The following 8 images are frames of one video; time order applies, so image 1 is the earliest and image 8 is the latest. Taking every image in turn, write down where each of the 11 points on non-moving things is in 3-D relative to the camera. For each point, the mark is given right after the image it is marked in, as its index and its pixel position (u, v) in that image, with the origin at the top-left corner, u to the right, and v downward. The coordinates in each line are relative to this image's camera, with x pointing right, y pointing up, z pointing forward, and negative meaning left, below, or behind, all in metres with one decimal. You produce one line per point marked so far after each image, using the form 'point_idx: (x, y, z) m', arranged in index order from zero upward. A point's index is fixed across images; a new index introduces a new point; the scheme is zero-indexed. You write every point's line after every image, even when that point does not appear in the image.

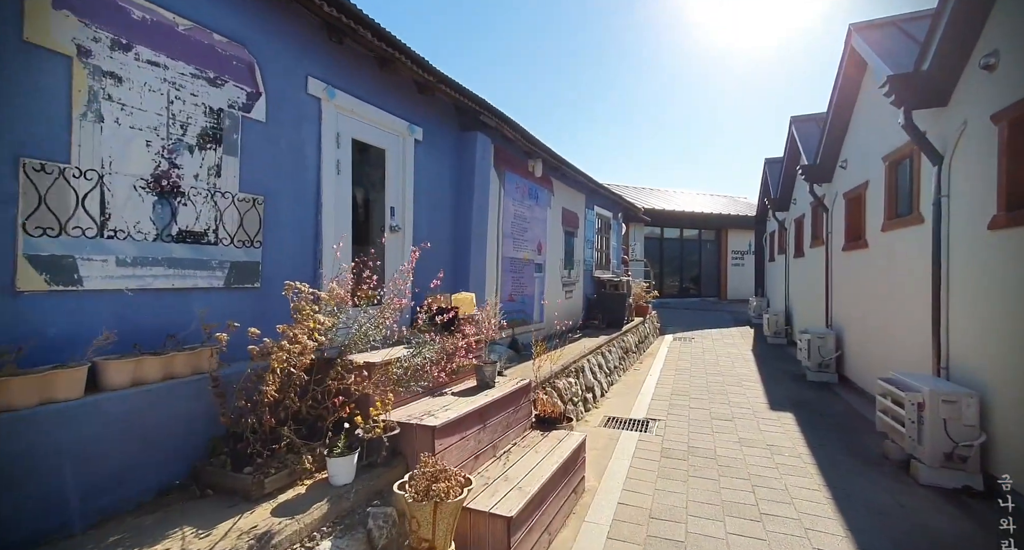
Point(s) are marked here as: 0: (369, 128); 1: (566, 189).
0: (-1.1, +1.1, +3.6) m
1: (+0.8, +1.4, +8.1) m
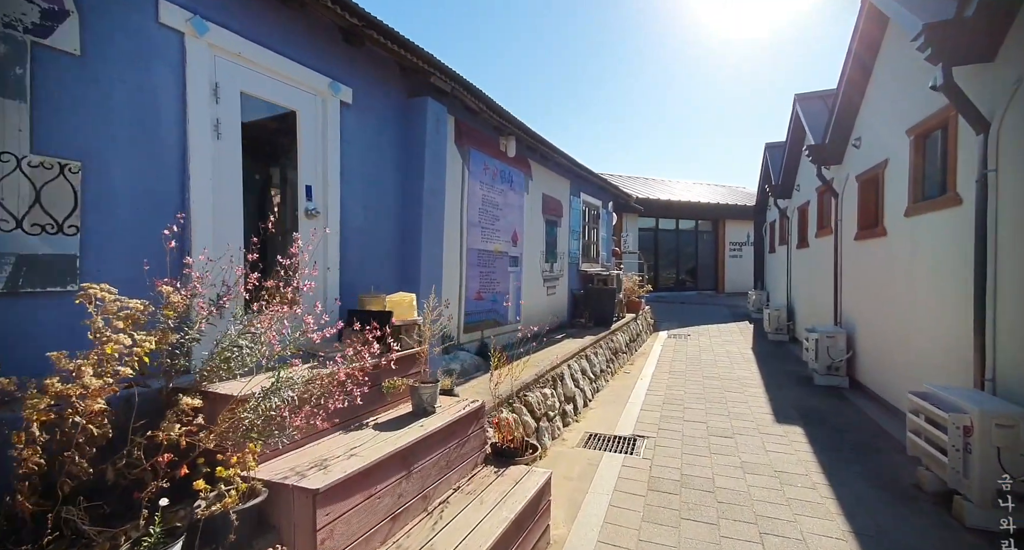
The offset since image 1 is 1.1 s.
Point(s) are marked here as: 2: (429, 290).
0: (-1.4, +1.1, +2.8) m
1: (+0.5, +1.5, +7.3) m
2: (-0.7, -0.1, +4.1) m
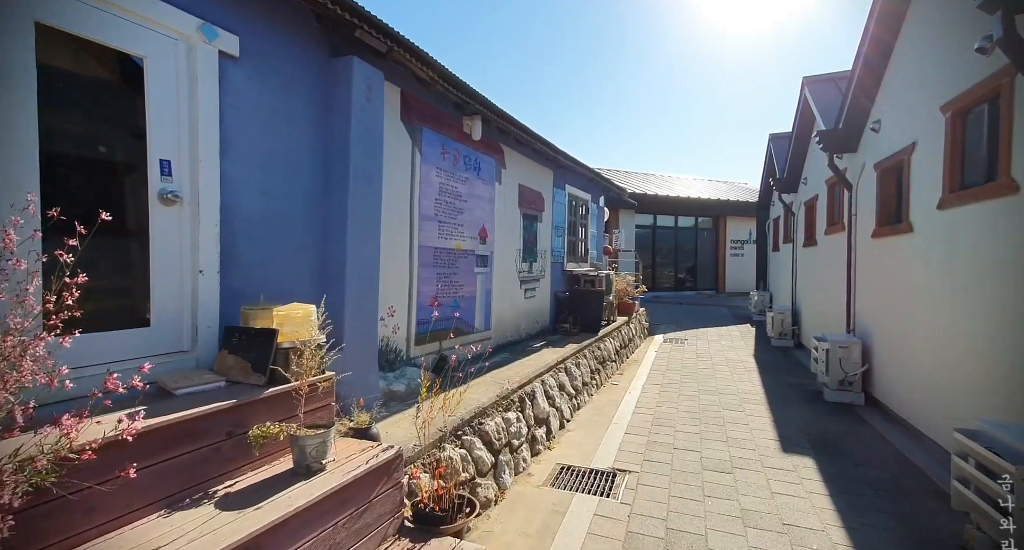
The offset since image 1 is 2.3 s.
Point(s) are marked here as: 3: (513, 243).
0: (-1.7, +1.1, +2.0) m
1: (+0.1, +1.5, +6.5) m
2: (-1.0, -0.1, +3.3) m
3: (0.0, +0.4, +6.3) m
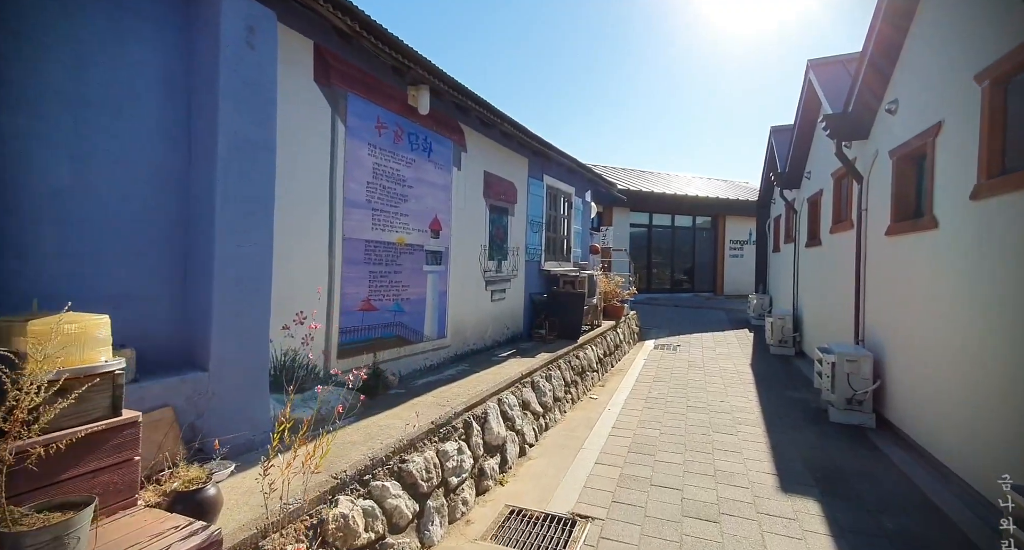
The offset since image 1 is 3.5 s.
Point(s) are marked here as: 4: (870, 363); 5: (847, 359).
0: (-2.1, +1.1, +1.3) m
1: (-0.3, +1.5, +5.7) m
2: (-1.4, -0.1, +2.6) m
3: (-0.4, +0.4, +5.5) m
4: (+3.8, -1.0, +5.3) m
5: (+3.6, -0.9, +5.3) m
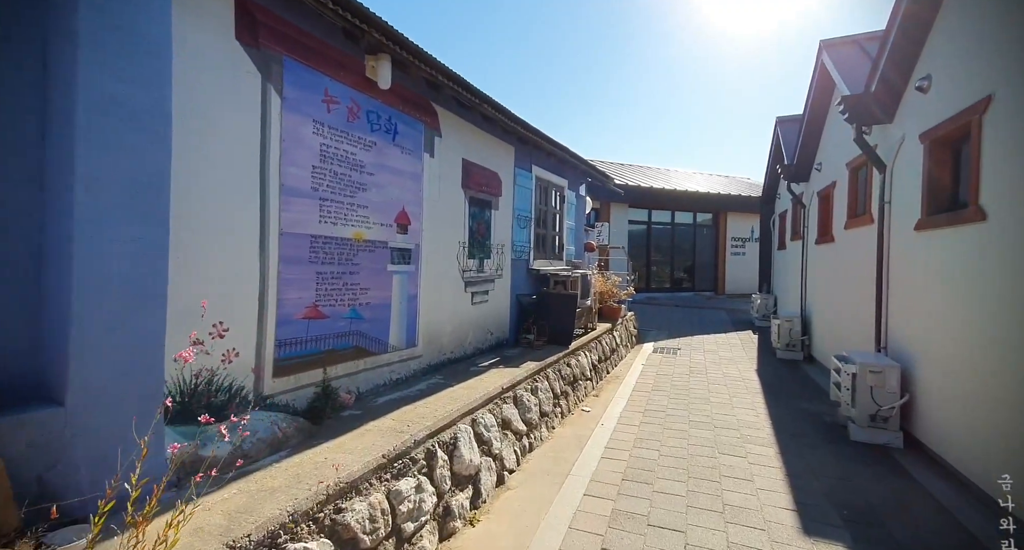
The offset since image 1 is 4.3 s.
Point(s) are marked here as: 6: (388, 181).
0: (-2.3, +1.1, +0.7) m
1: (-0.4, +1.5, +5.1) m
2: (-1.6, -0.1, +2.0) m
3: (-0.6, +0.4, +4.9) m
4: (+3.6, -1.0, +4.7) m
5: (+3.5, -0.9, +4.7) m
6: (-1.0, +0.7, +3.9) m
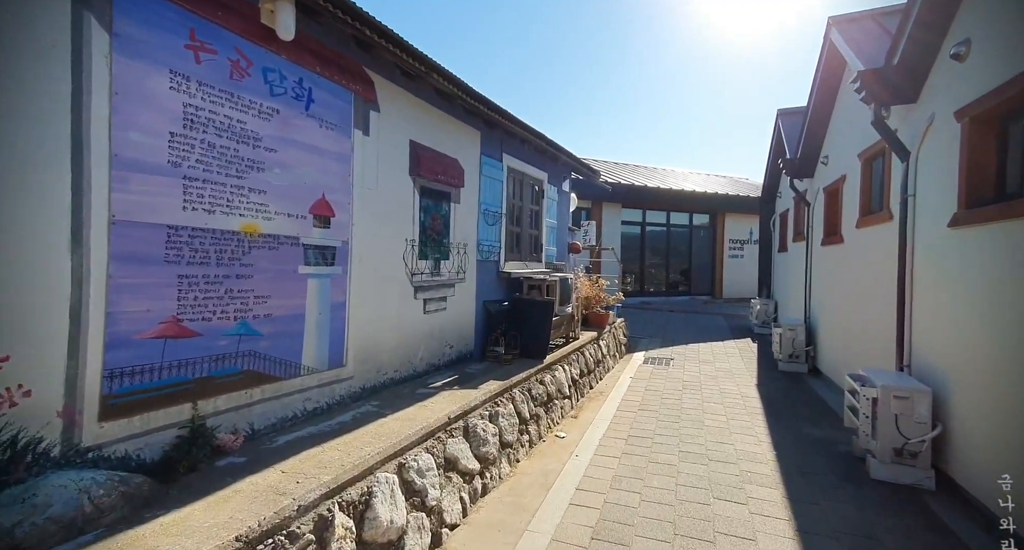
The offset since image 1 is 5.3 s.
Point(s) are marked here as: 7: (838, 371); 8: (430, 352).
0: (-2.7, +1.1, -0.2) m
1: (-0.8, +1.5, +4.3) m
2: (-2.0, -0.1, +1.1) m
3: (-1.0, +0.4, +4.1) m
4: (+3.3, -1.0, +3.9) m
5: (+3.1, -1.0, +3.9) m
6: (-1.3, +0.7, +3.1) m
7: (+4.6, -1.4, +6.9) m
8: (-0.8, -0.7, +4.7) m
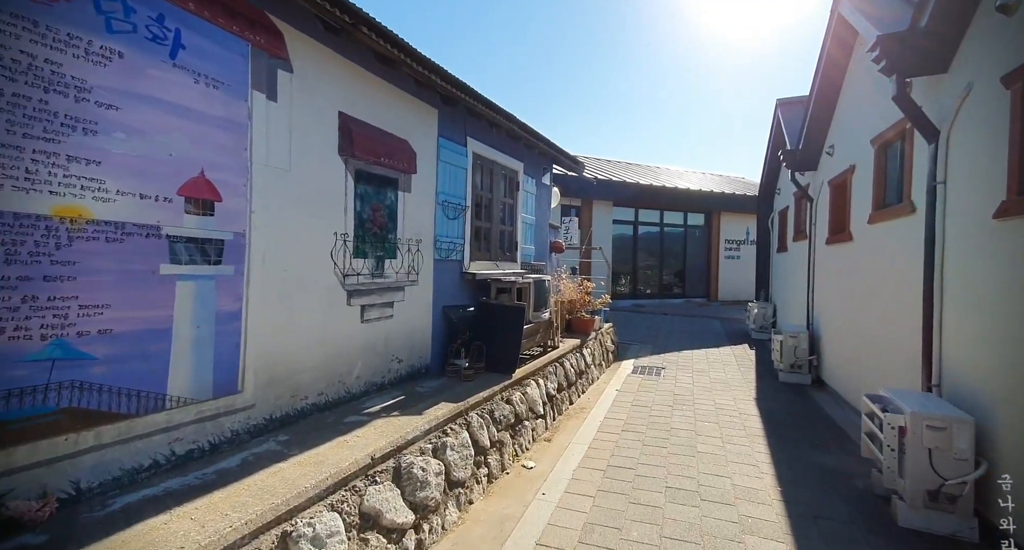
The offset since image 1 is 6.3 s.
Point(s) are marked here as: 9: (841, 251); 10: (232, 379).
0: (-3.0, +1.1, -0.9) m
1: (-1.1, +1.4, +3.6) m
2: (-2.3, -0.1, +0.4) m
3: (-1.3, +0.4, +3.3) m
4: (+2.9, -1.0, +3.1) m
5: (+2.7, -1.0, +3.2) m
6: (-1.7, +0.7, +2.3) m
7: (+4.2, -1.4, +6.2) m
8: (-1.1, -0.7, +3.9) m
9: (+4.3, +0.3, +6.4) m
10: (-1.6, -0.6, +2.7) m
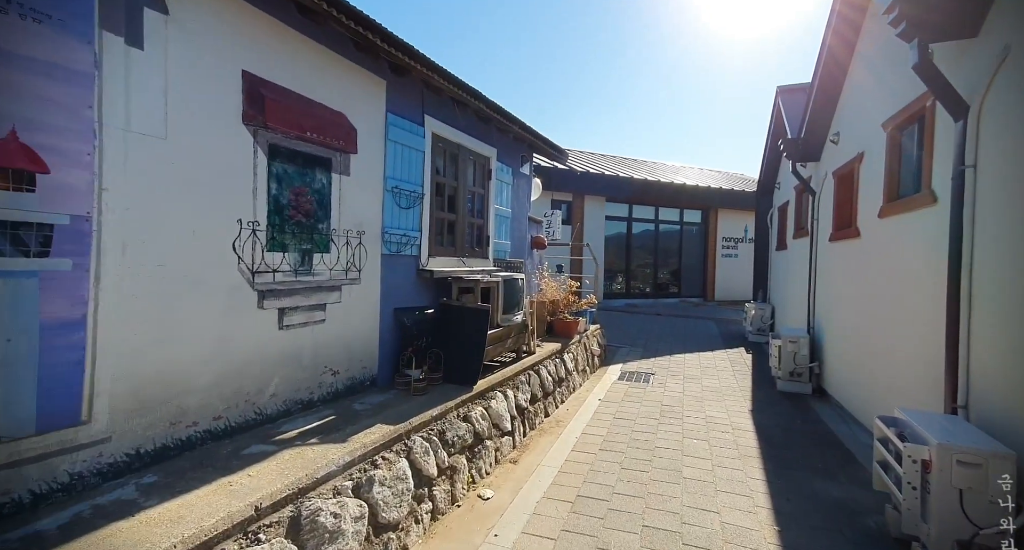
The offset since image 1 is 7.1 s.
0: (-3.3, +1.1, -1.6) m
1: (-1.5, +1.5, +2.9) m
2: (-2.6, -0.1, -0.3) m
3: (-1.6, +0.4, +2.7) m
4: (+2.6, -1.0, +2.5) m
5: (+2.4, -1.0, +2.6) m
6: (-2.0, +0.7, +1.7) m
7: (+3.9, -1.4, +5.6) m
8: (-1.5, -0.7, +3.3) m
9: (+4.0, +0.3, +5.8) m
10: (-1.9, -0.6, +2.1) m
